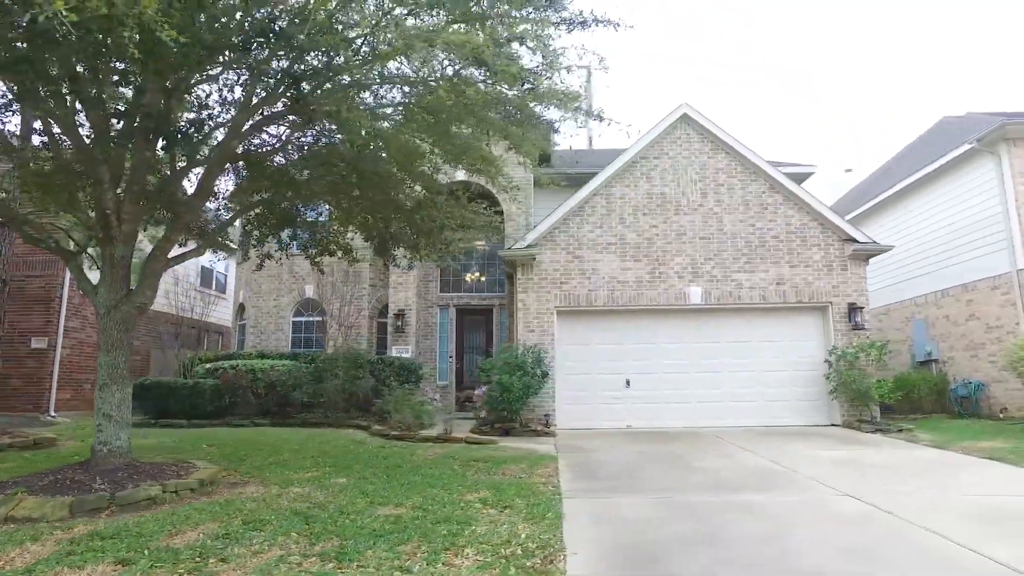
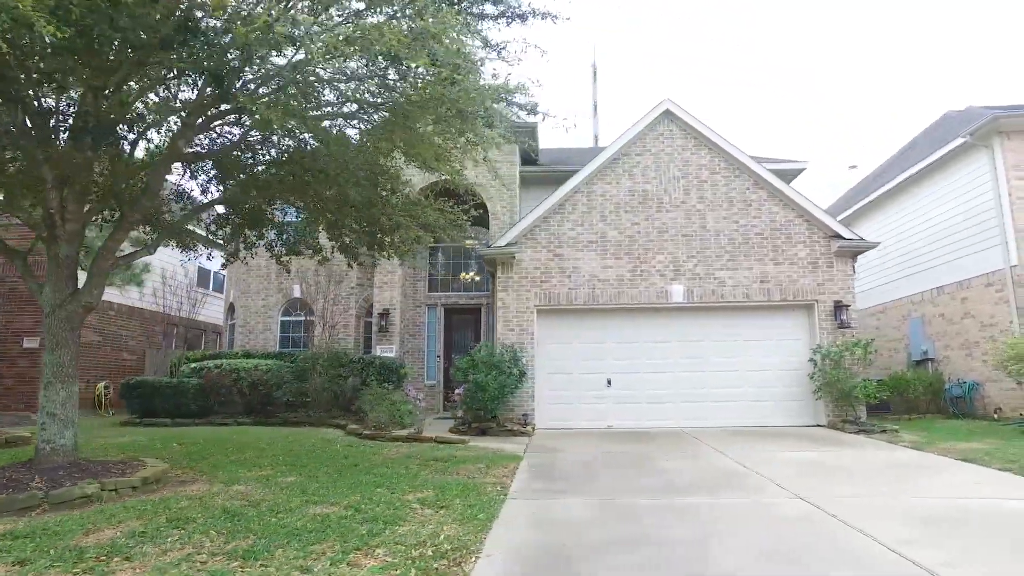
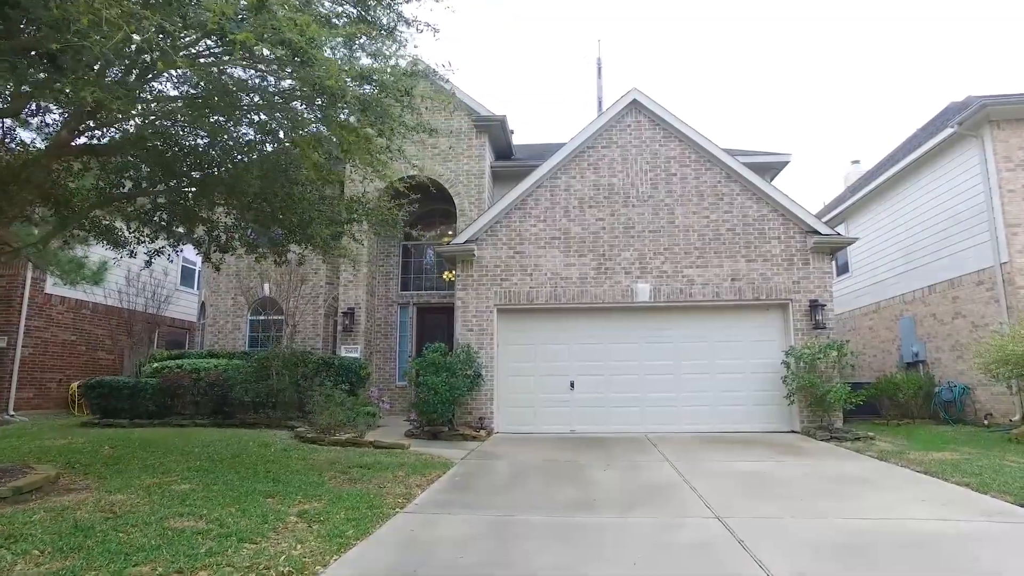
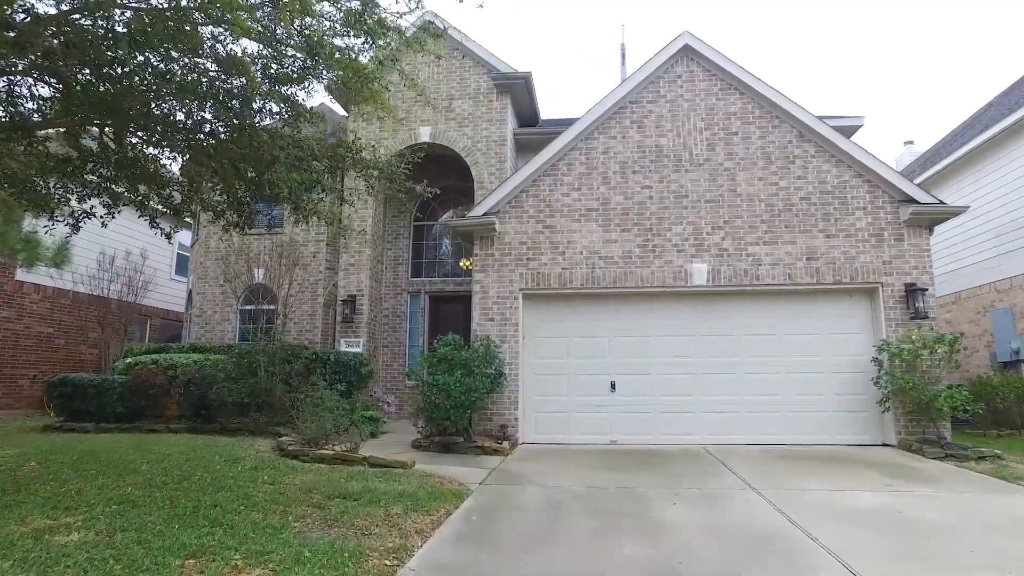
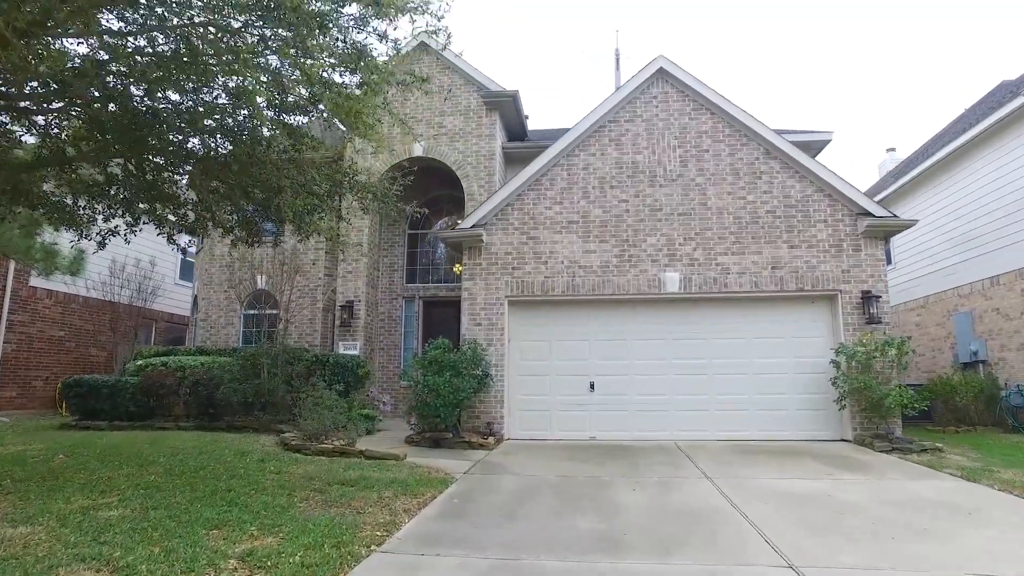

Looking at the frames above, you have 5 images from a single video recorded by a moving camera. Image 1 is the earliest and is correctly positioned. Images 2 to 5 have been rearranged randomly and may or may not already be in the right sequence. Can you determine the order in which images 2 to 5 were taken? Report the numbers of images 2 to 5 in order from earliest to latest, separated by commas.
2, 3, 5, 4
